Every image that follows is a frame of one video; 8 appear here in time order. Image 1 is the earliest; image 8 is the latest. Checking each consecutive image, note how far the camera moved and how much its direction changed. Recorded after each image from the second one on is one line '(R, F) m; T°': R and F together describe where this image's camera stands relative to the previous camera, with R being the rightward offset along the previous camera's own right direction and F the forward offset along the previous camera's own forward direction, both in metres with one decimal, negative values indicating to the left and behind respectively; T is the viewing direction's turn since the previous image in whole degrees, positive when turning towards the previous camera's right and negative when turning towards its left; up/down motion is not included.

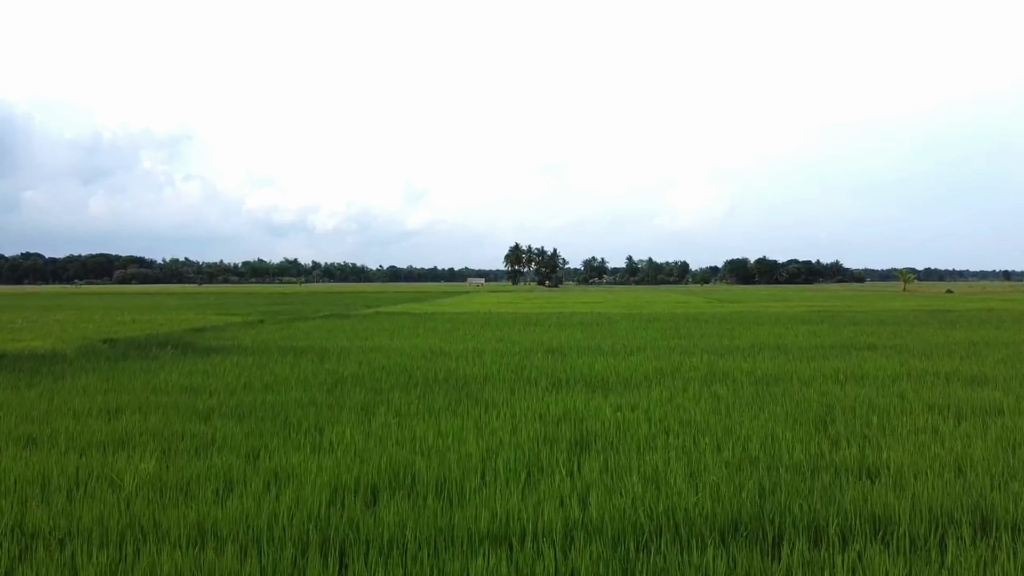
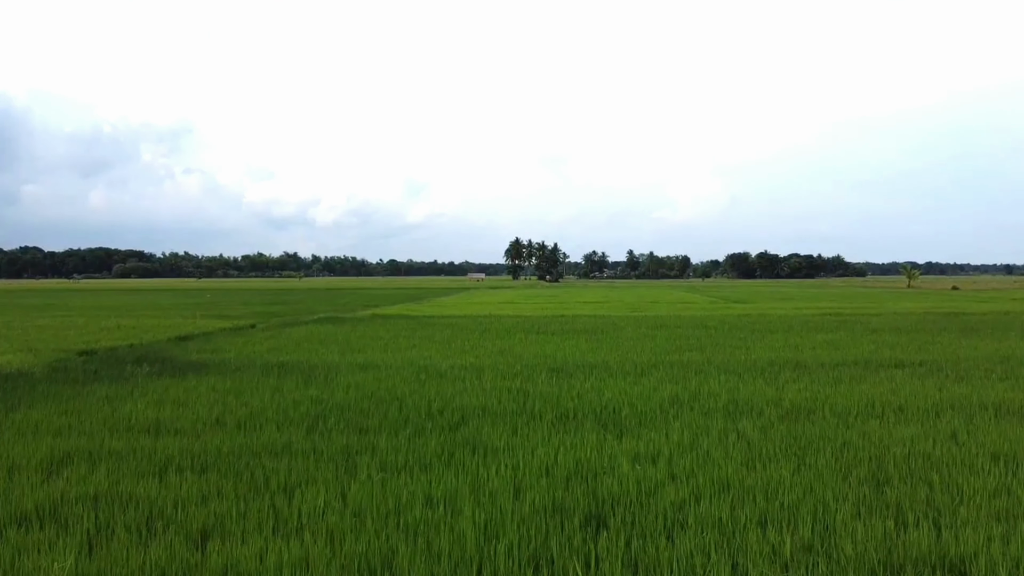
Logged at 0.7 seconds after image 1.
(0.0, +0.5) m; 0°
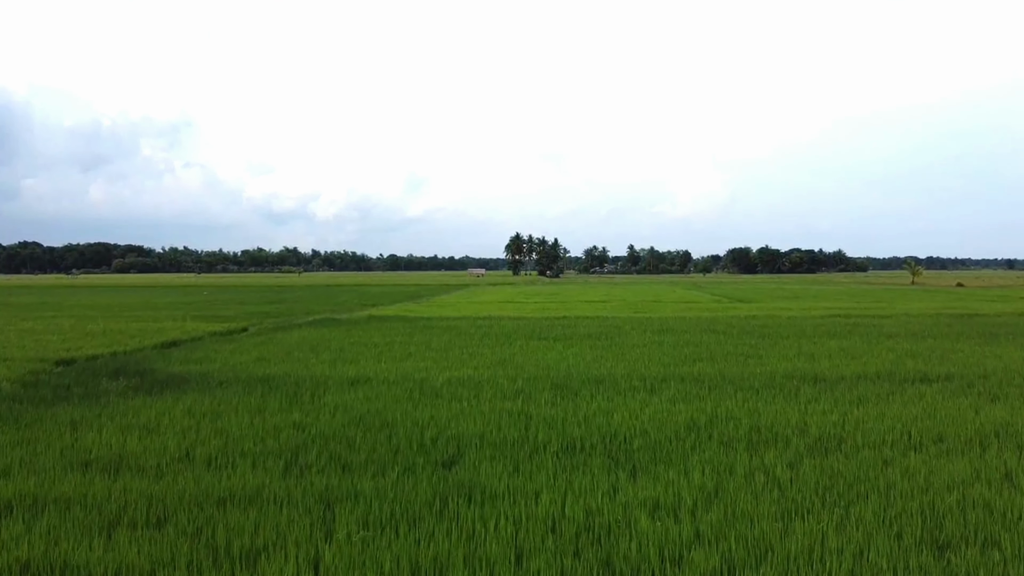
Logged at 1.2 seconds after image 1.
(0.0, +0.4) m; 0°
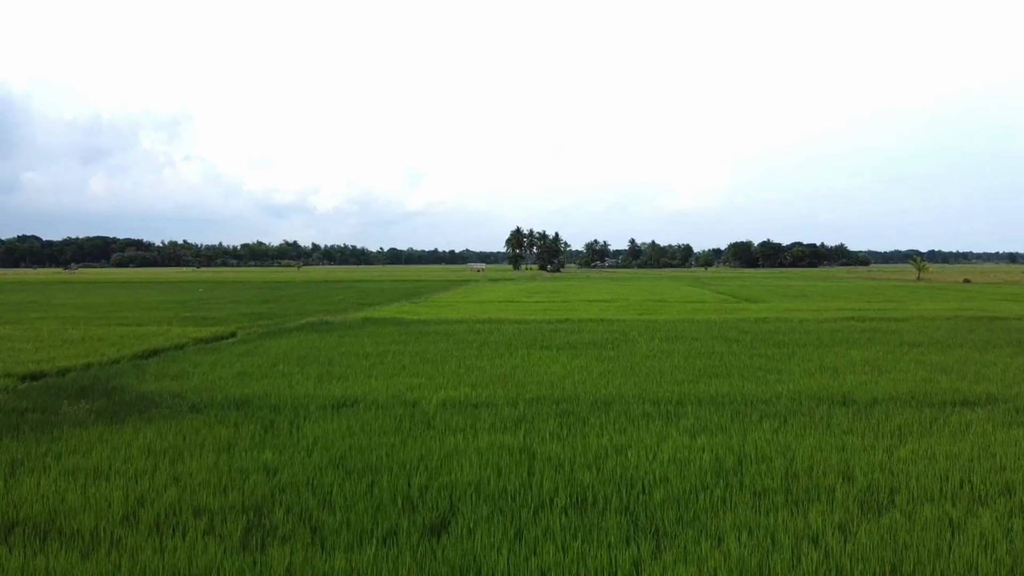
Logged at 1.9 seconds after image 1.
(0.0, +0.6) m; 0°
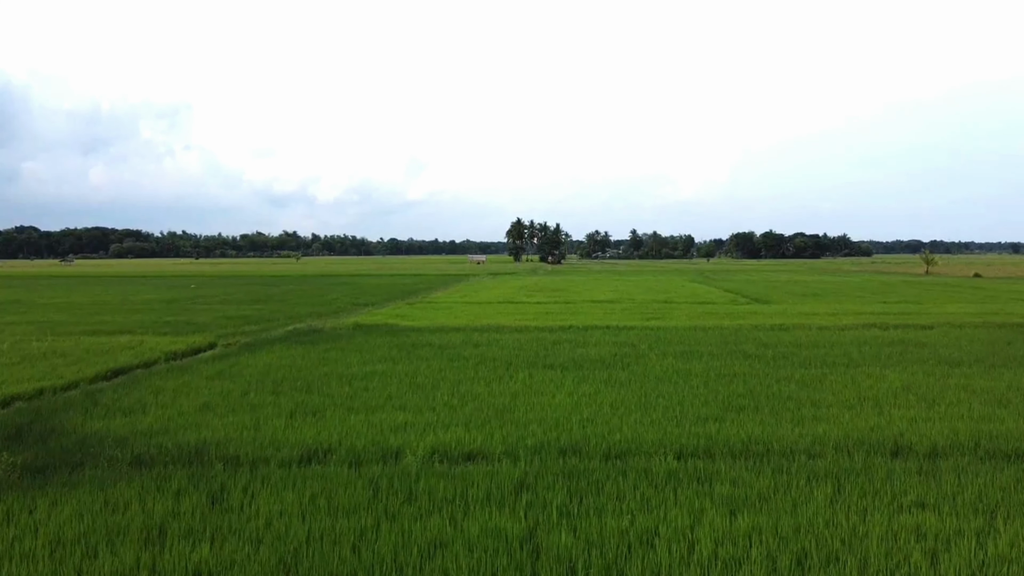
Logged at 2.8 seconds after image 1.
(0.0, +0.9) m; 0°
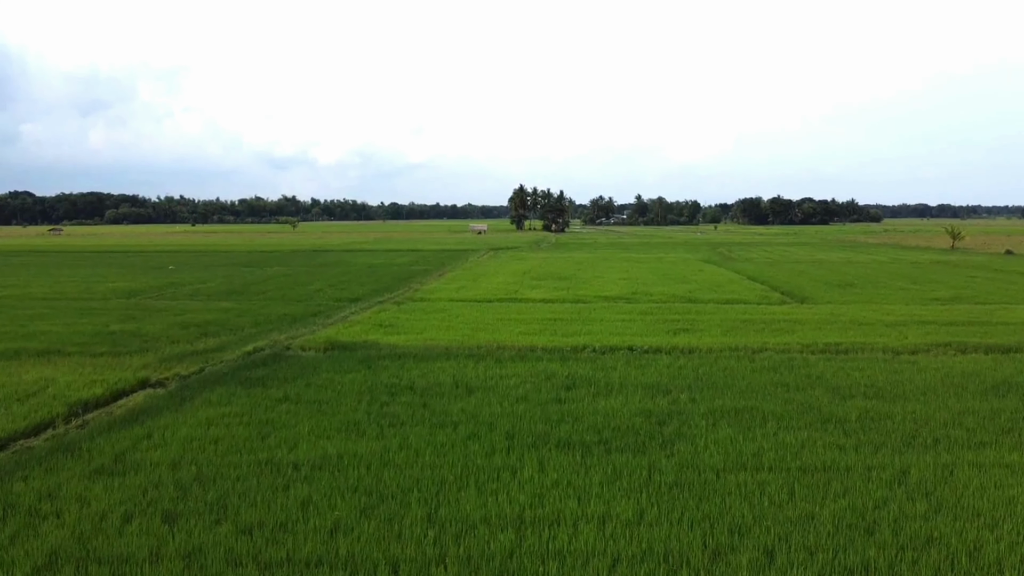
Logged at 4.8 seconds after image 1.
(0.0, +2.5) m; 0°
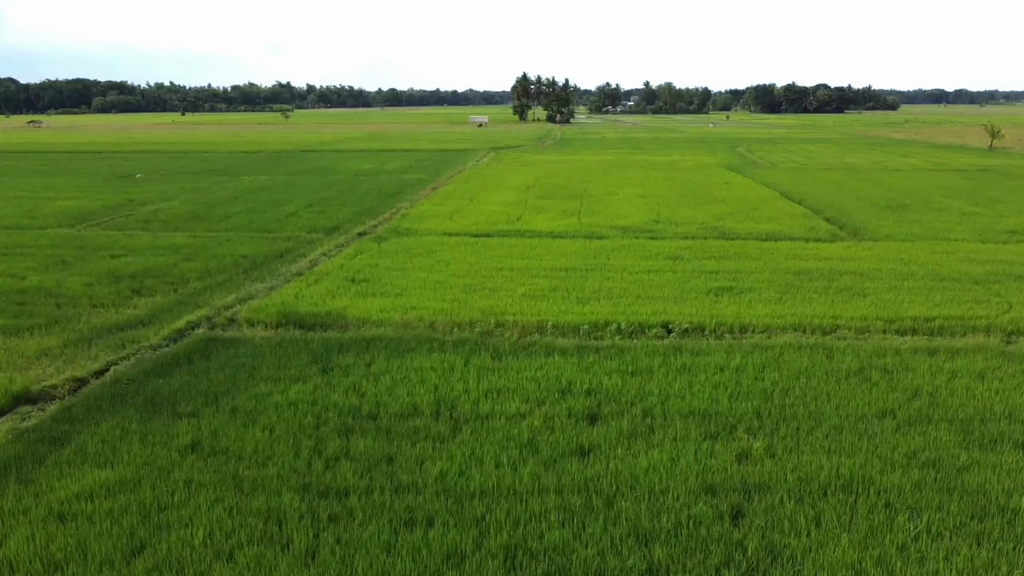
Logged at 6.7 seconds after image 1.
(0.0, +2.7) m; 0°
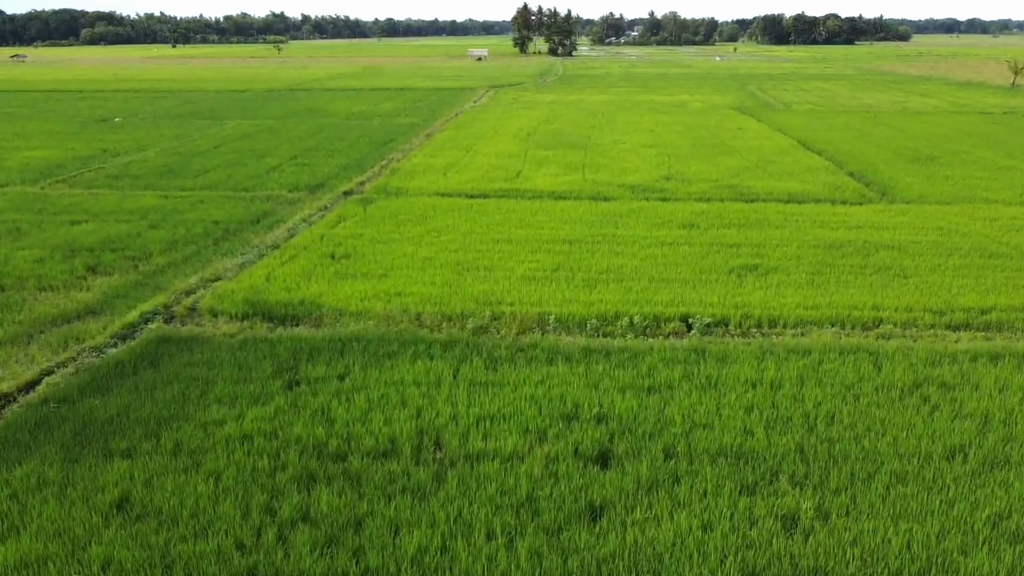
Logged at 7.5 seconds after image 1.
(0.0, +1.2) m; 0°
